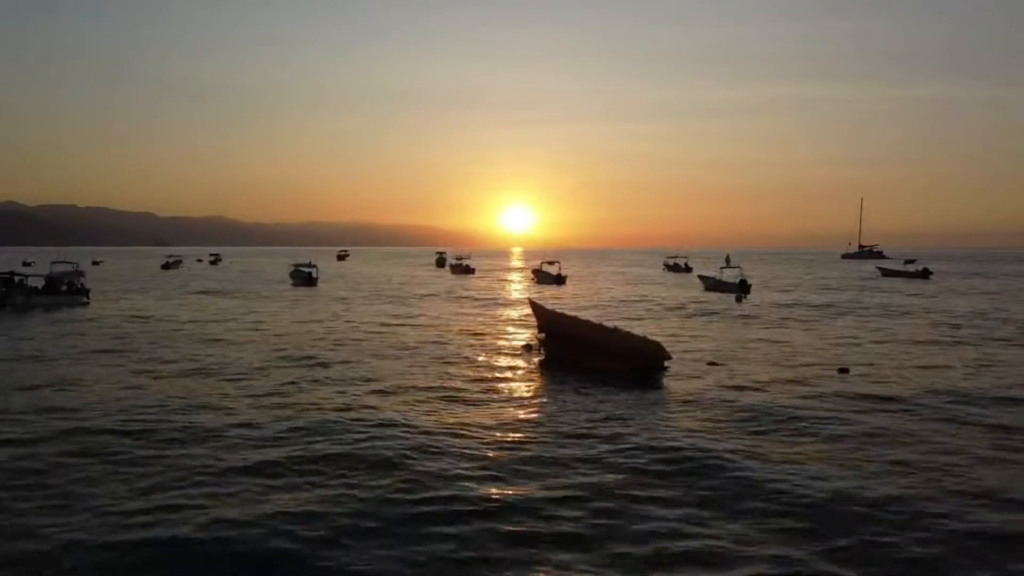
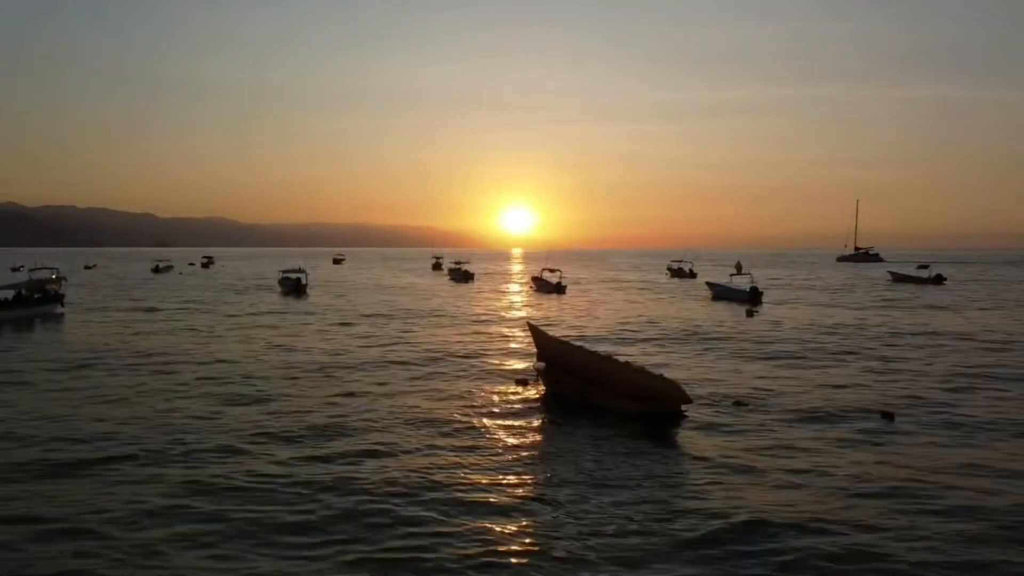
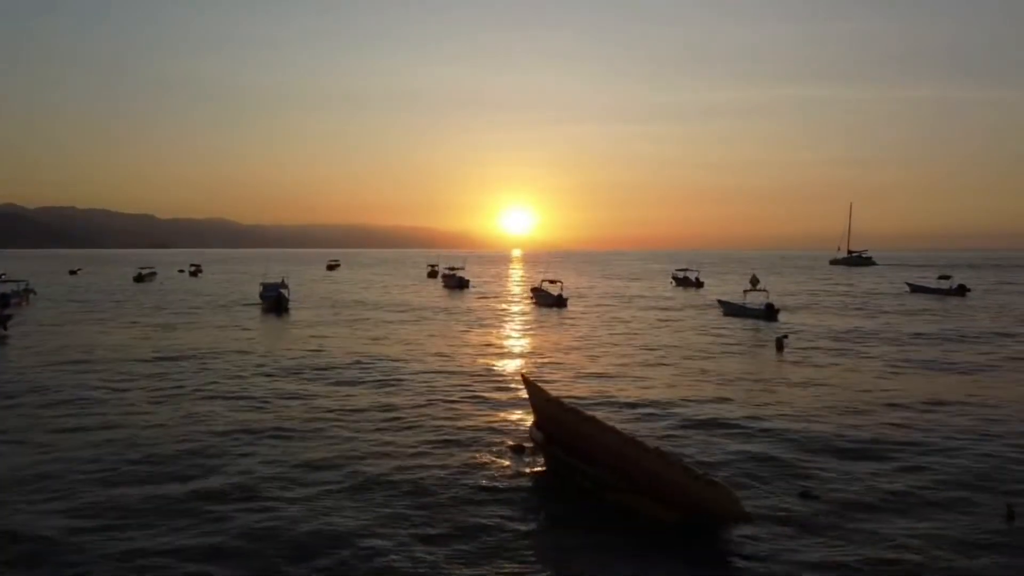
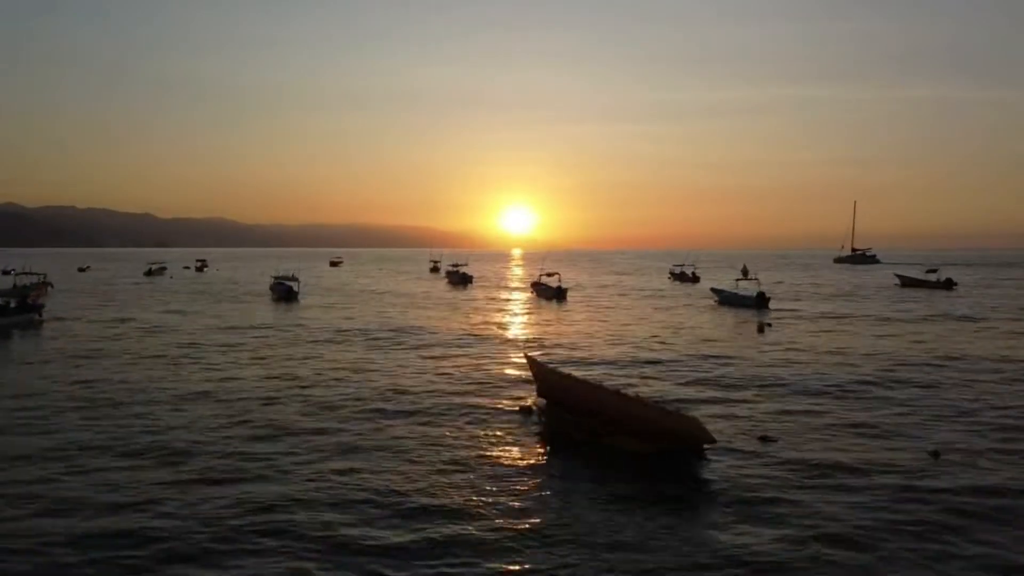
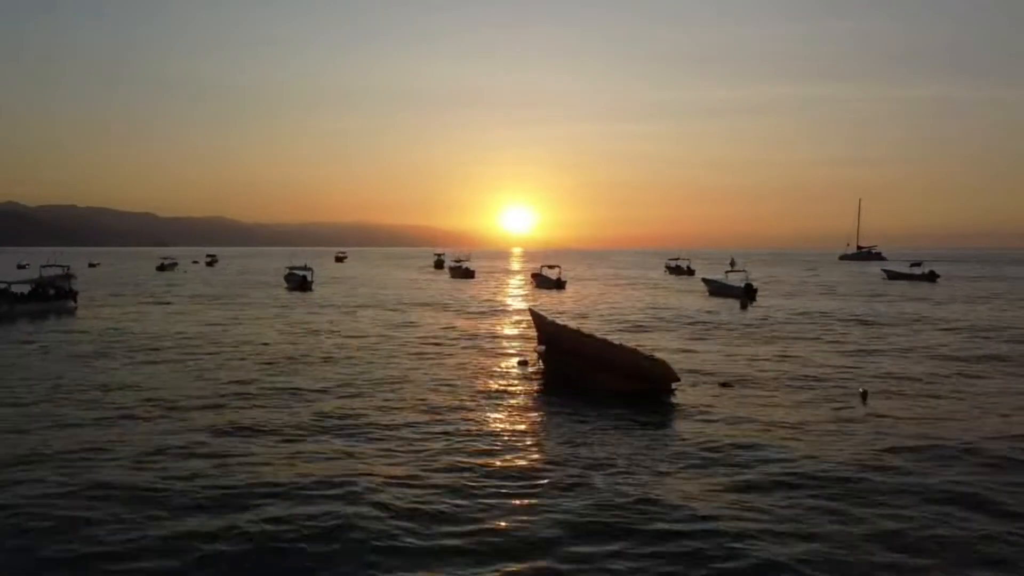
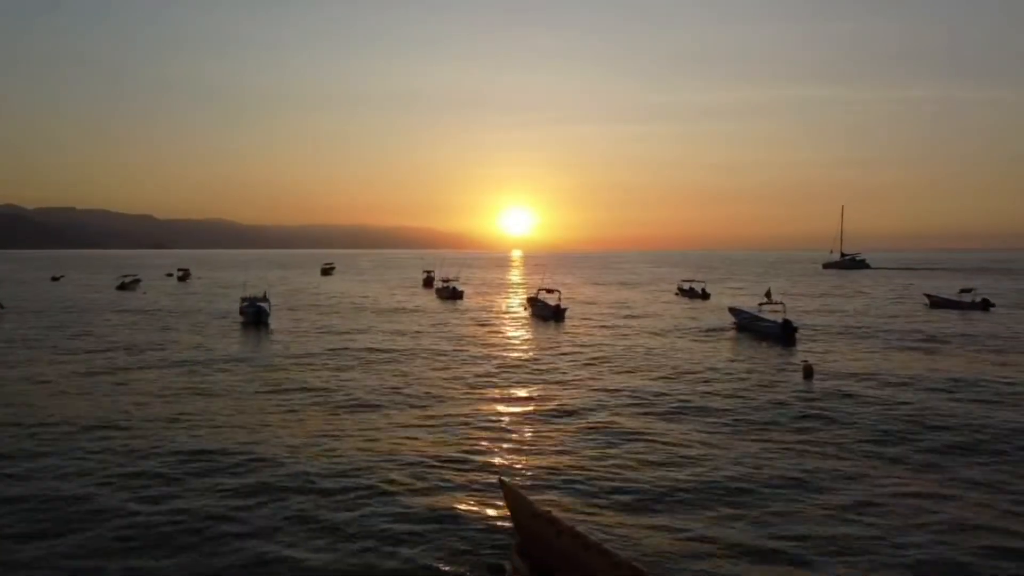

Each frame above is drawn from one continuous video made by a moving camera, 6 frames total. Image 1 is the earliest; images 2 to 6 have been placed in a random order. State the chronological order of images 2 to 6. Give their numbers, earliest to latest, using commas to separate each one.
5, 2, 4, 3, 6
